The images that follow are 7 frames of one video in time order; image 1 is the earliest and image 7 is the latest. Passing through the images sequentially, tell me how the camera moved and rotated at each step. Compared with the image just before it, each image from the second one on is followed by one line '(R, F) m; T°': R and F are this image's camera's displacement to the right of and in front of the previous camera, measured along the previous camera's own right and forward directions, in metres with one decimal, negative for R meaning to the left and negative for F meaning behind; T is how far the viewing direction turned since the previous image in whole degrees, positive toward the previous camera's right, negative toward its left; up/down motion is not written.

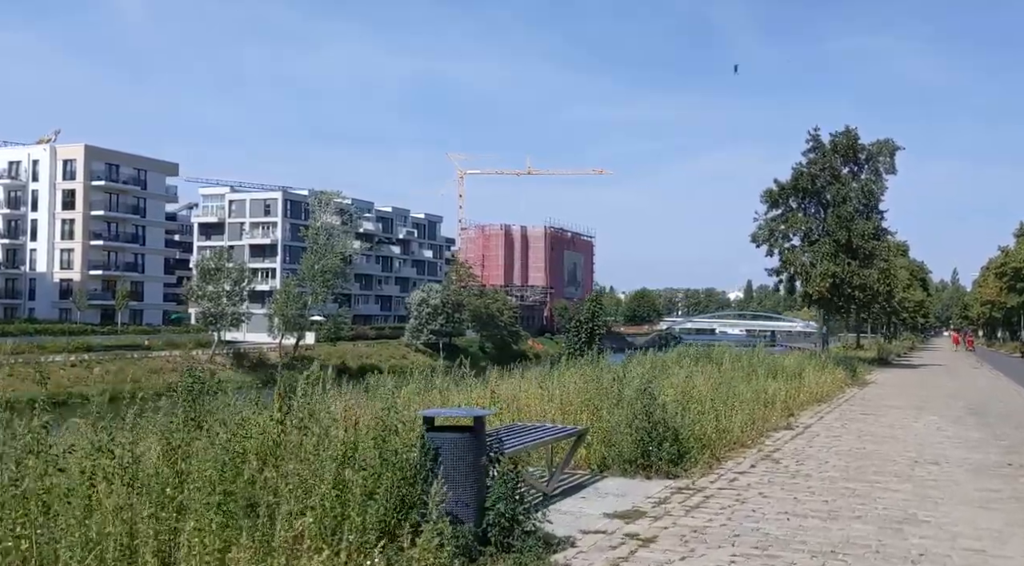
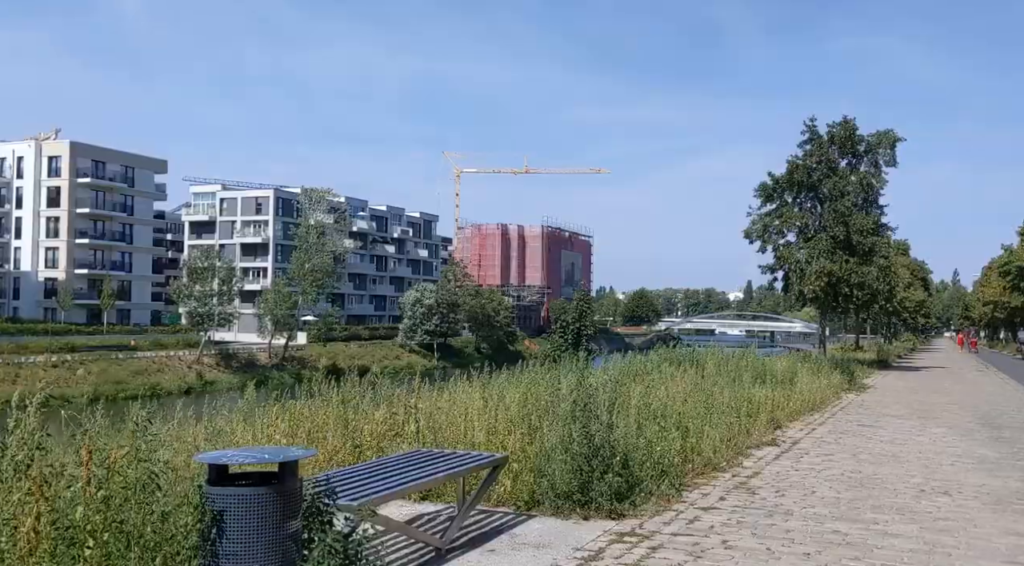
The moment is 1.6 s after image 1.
(+0.6, +1.7) m; 0°
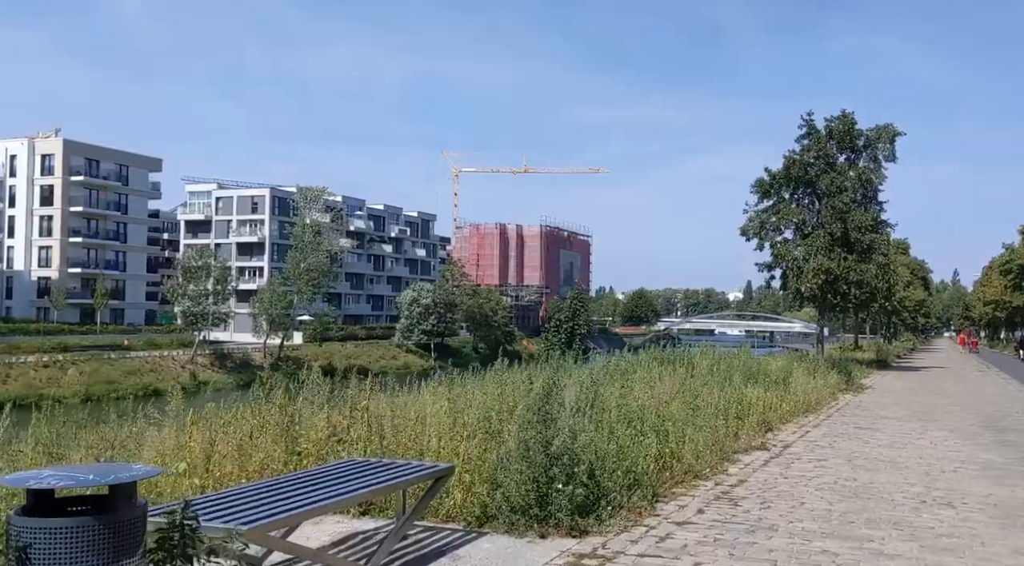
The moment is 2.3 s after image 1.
(+0.3, +0.8) m; 0°
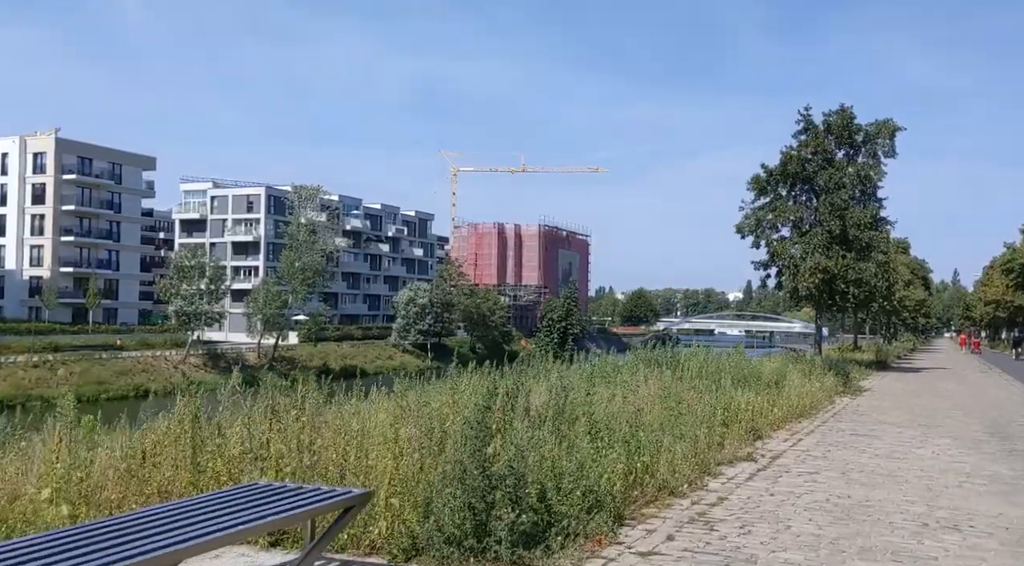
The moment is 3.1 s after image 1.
(+0.3, +0.9) m; 0°
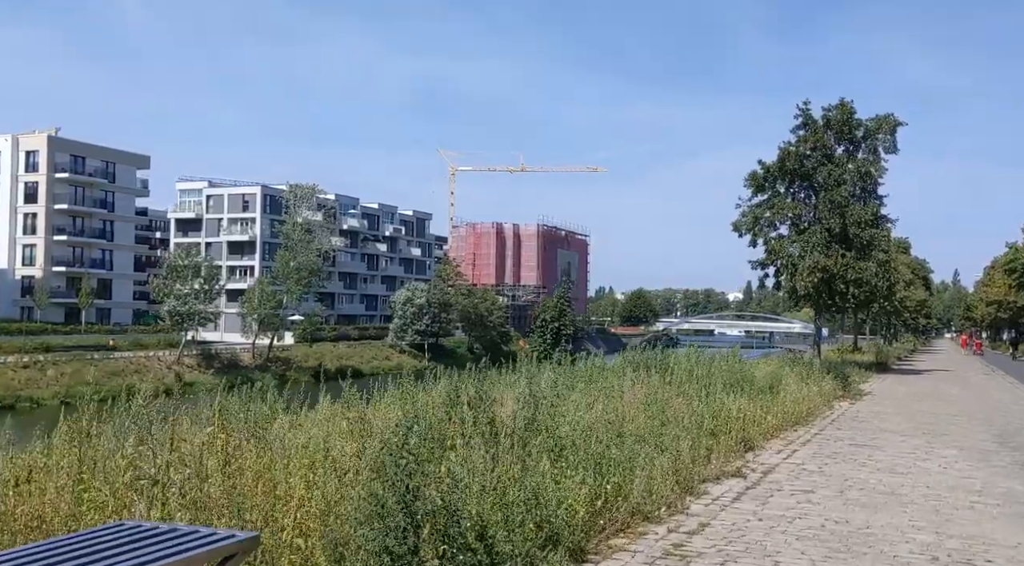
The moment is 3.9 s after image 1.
(+0.3, +0.9) m; 0°
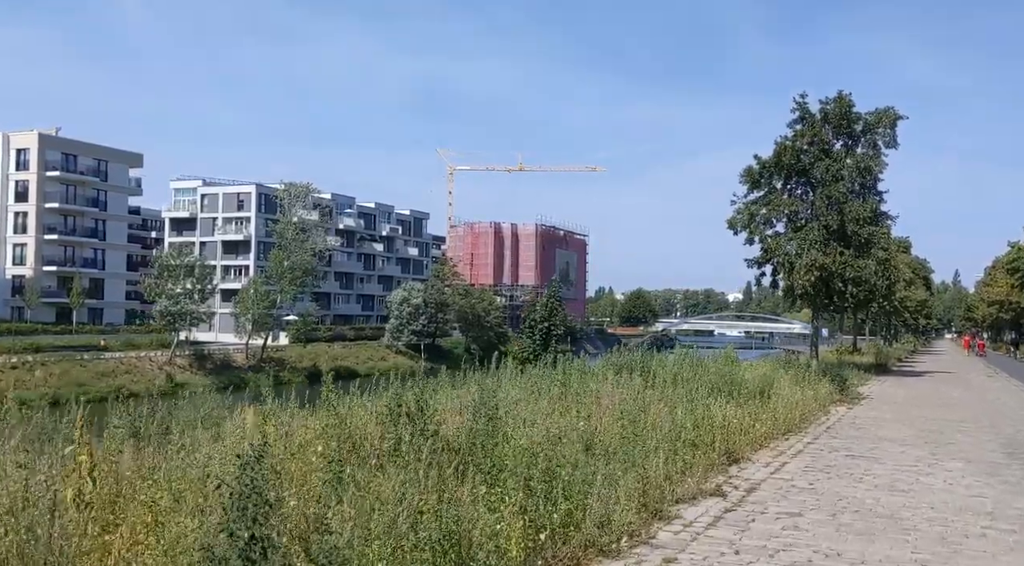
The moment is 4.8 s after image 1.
(+0.3, +1.0) m; 0°
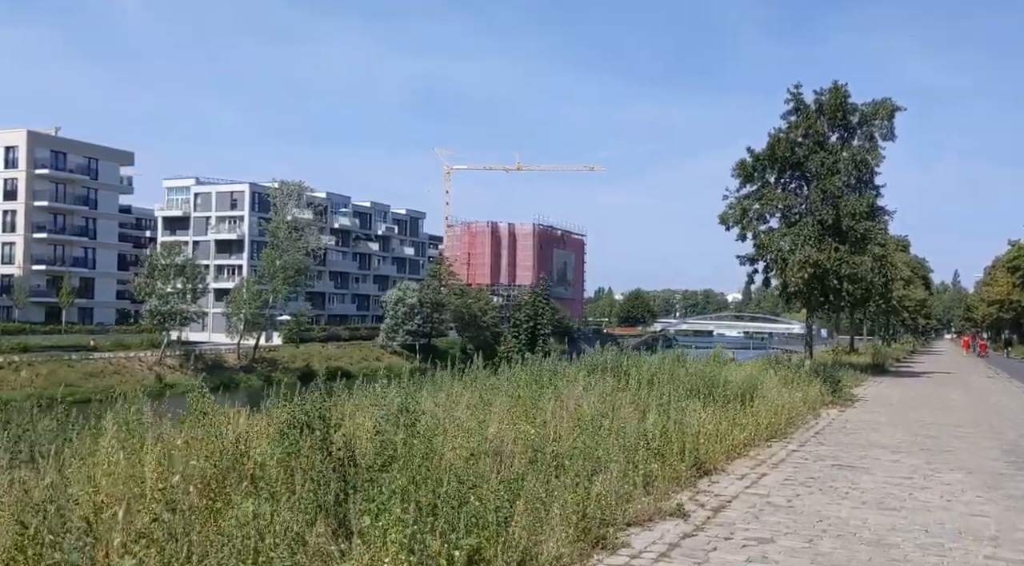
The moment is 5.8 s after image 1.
(+0.4, +1.1) m; 0°
